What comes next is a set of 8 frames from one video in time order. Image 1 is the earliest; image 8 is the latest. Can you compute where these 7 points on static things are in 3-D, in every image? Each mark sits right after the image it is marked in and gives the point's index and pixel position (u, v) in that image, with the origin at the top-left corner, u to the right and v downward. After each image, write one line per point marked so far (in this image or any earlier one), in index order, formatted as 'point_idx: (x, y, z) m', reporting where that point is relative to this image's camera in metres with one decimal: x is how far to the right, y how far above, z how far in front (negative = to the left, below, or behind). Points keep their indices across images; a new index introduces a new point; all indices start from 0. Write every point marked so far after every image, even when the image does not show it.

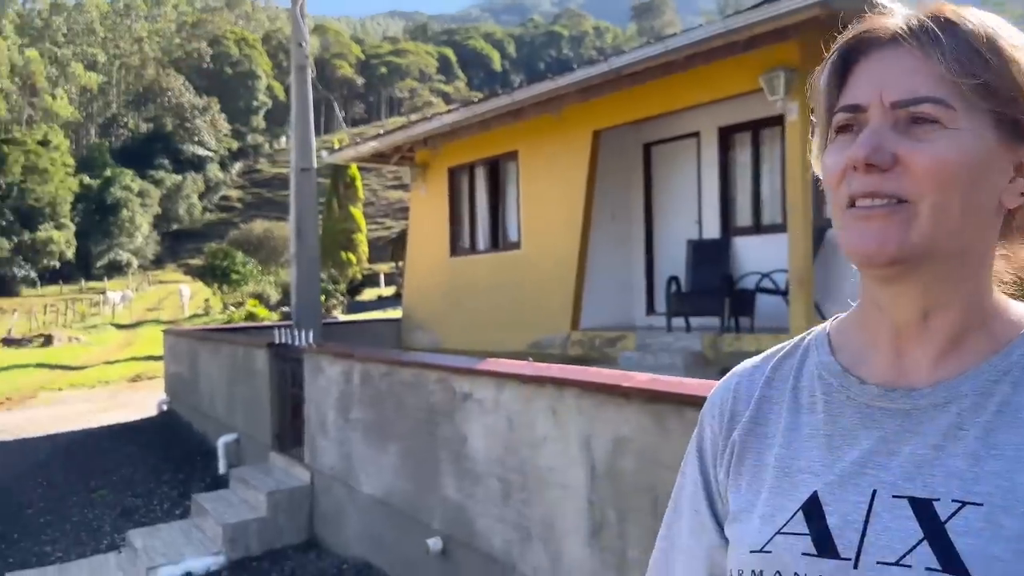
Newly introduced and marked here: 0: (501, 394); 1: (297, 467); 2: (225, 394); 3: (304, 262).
0: (0.0, -0.4, +2.8) m
1: (-1.3, -1.1, +4.9) m
2: (-2.3, -0.8, +6.4) m
3: (-2.2, +0.2, +8.1) m
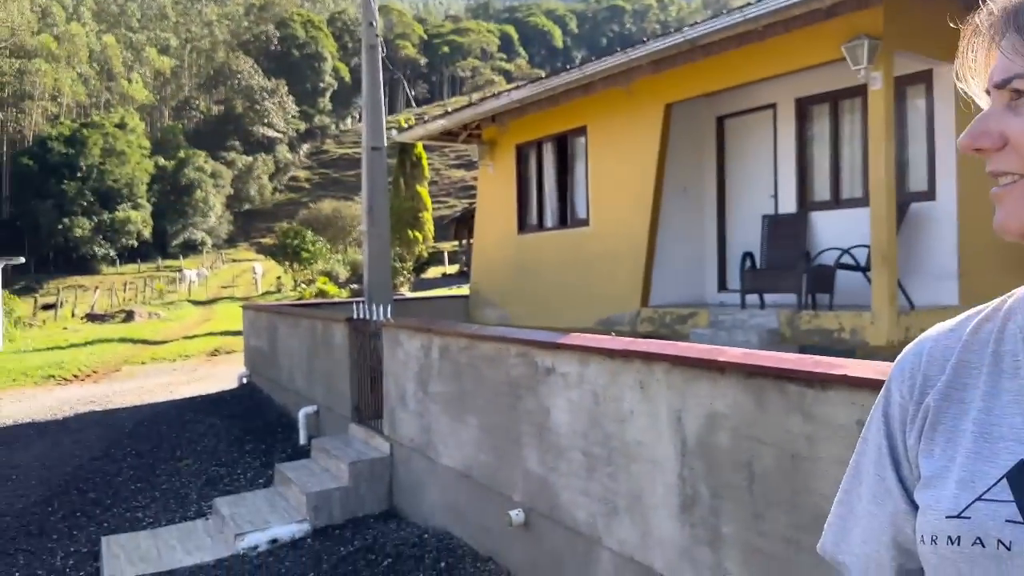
0: (+0.3, -0.3, +2.8) m
1: (-0.8, -0.9, +5.0) m
2: (-1.7, -0.6, +6.6) m
3: (-1.5, +0.5, +8.2) m
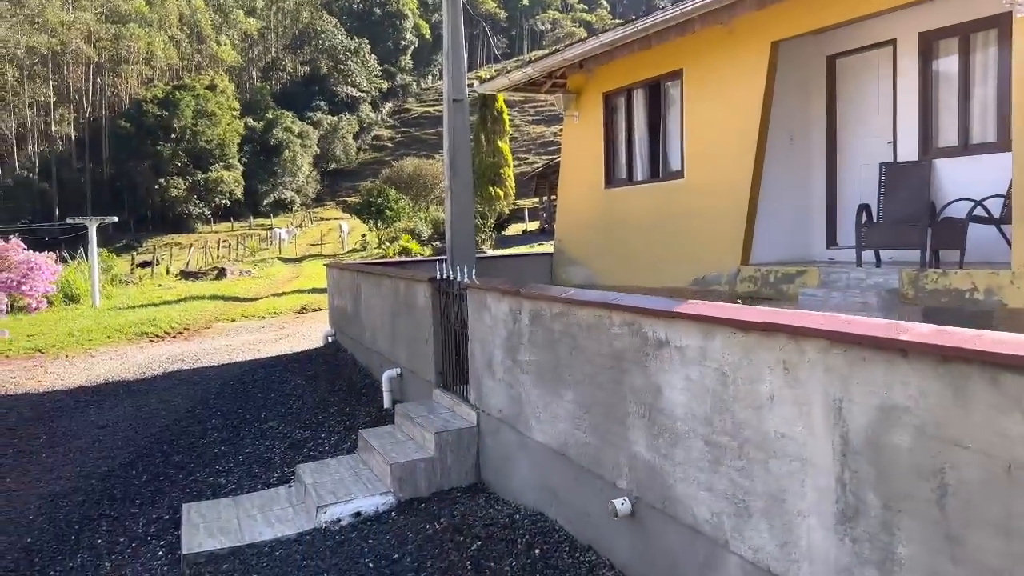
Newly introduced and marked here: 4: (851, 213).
0: (+0.6, -0.2, +2.4) m
1: (-0.3, -0.7, +4.7) m
2: (-1.0, -0.3, +6.3) m
3: (-0.6, +0.9, +7.9) m
4: (+2.8, +0.6, +6.7) m
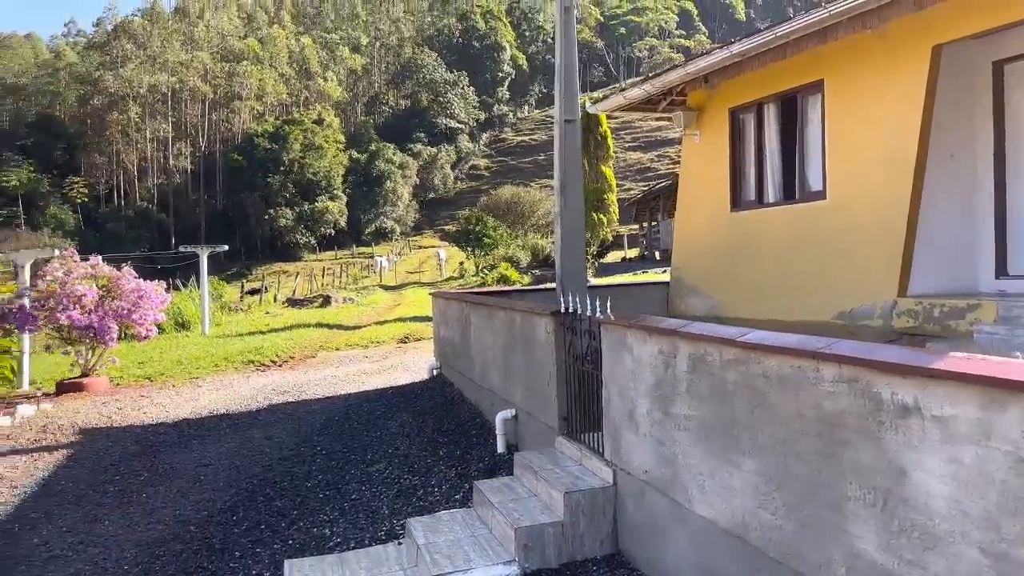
0: (+1.0, -0.3, +1.7) m
1: (+0.4, -0.9, +4.1) m
2: (-0.1, -0.6, +5.8) m
3: (+0.5, +0.6, +7.3) m
4: (+3.7, +0.4, +5.8) m
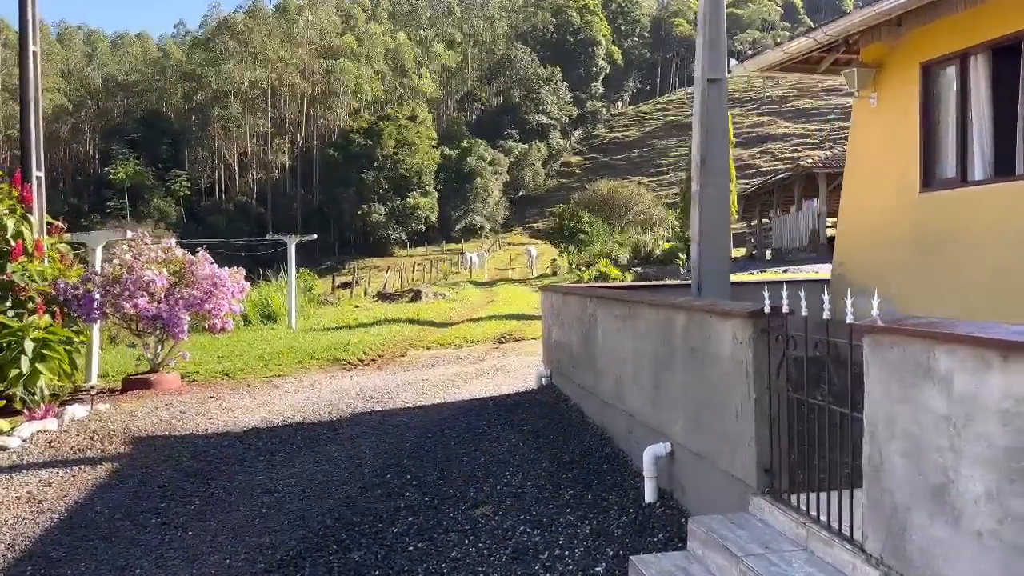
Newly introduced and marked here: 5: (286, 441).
0: (+1.4, -0.2, +0.2) m
1: (+1.0, -0.8, +2.6) m
2: (+0.7, -0.5, +4.4) m
3: (+1.5, +0.6, +5.8) m
4: (+4.6, +0.3, +3.9) m
5: (-1.7, -1.1, +6.0) m
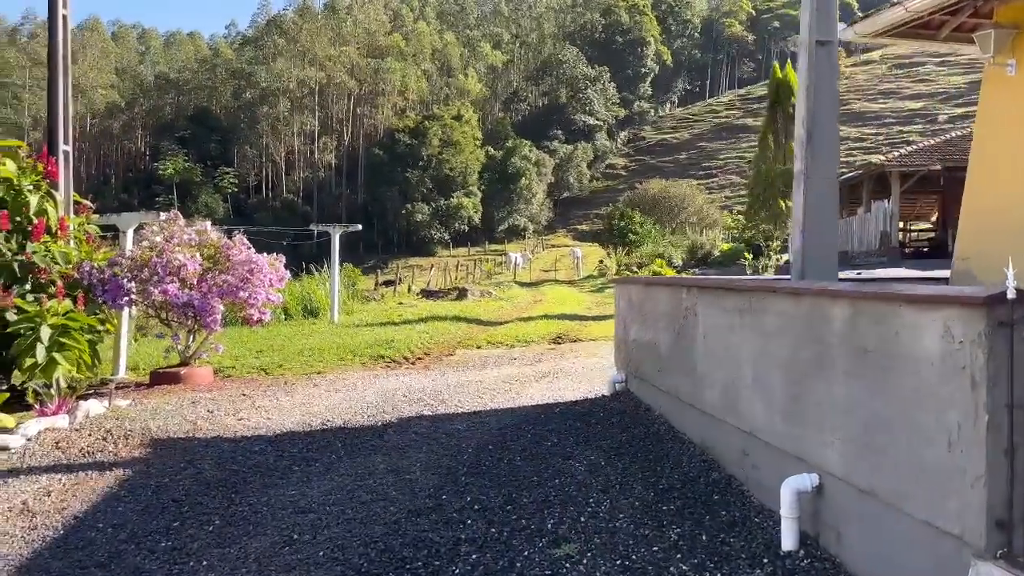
0: (+1.6, -0.2, -0.8) m
1: (+1.3, -0.8, +1.6) m
2: (+1.1, -0.4, +3.4) m
3: (+2.0, +0.7, +4.9) m
4: (+4.9, +0.3, +2.8) m
5: (-1.2, -1.0, +5.2) m
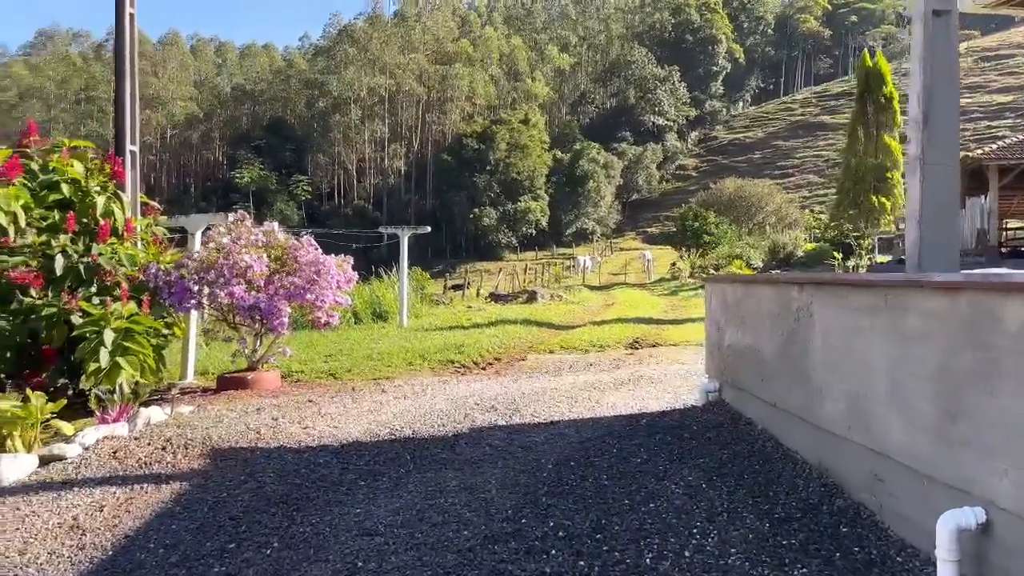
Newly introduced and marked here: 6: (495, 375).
0: (+1.6, -0.1, -1.4) m
1: (+1.5, -0.7, +1.1) m
2: (+1.5, -0.4, +2.9) m
3: (+2.4, +0.7, +4.2) m
4: (+5.2, +0.4, +1.9) m
5: (-0.7, -1.0, +4.8) m
6: (-0.2, -0.9, +8.8) m
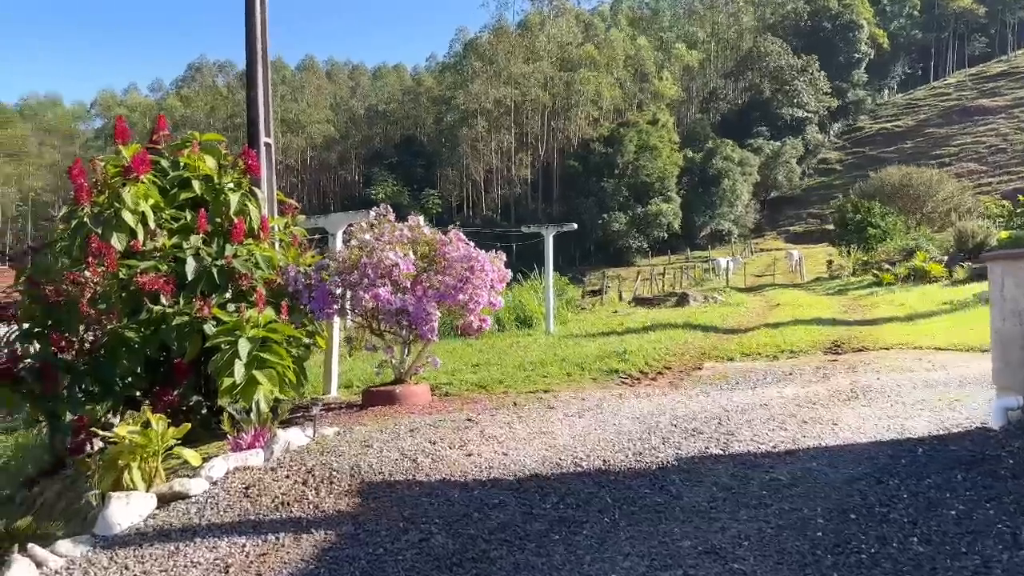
0: (+1.6, 0.0, -2.8) m
1: (+2.0, -0.6, -0.4) m
2: (+2.2, -0.3, +1.4) m
3: (+3.3, +0.8, +2.6) m
4: (+5.7, +0.6, -0.1) m
5: (+0.3, -1.0, +3.7) m
6: (+1.5, -0.9, +7.5) m
